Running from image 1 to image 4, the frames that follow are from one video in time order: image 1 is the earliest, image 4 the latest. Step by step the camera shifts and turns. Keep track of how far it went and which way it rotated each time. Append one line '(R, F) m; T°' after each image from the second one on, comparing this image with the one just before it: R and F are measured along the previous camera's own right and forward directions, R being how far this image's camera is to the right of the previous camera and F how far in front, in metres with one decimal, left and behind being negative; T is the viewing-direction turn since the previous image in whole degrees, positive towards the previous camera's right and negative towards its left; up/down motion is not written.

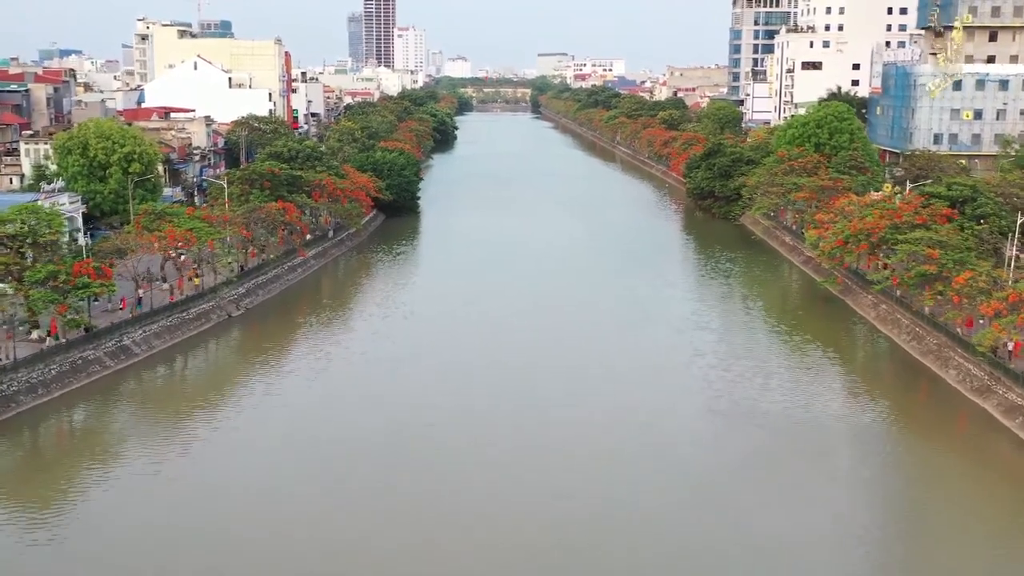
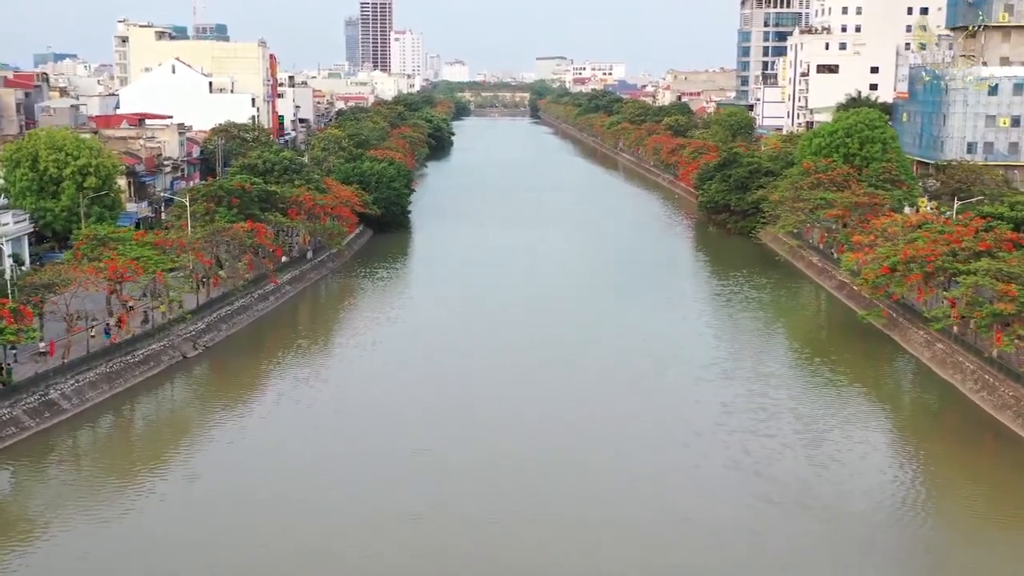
(0.0, +4.5) m; 0°
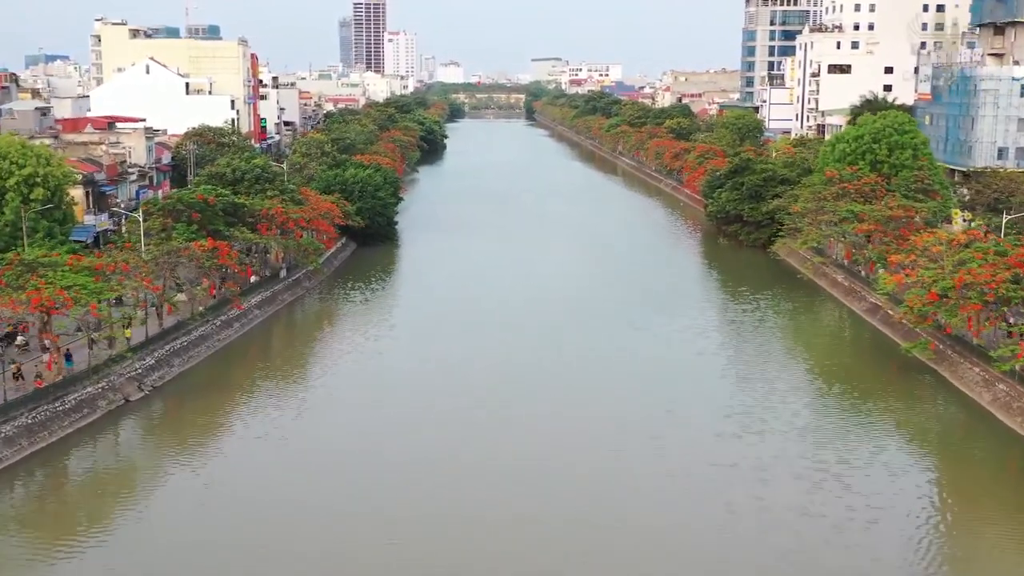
(0.0, +4.0) m; 0°
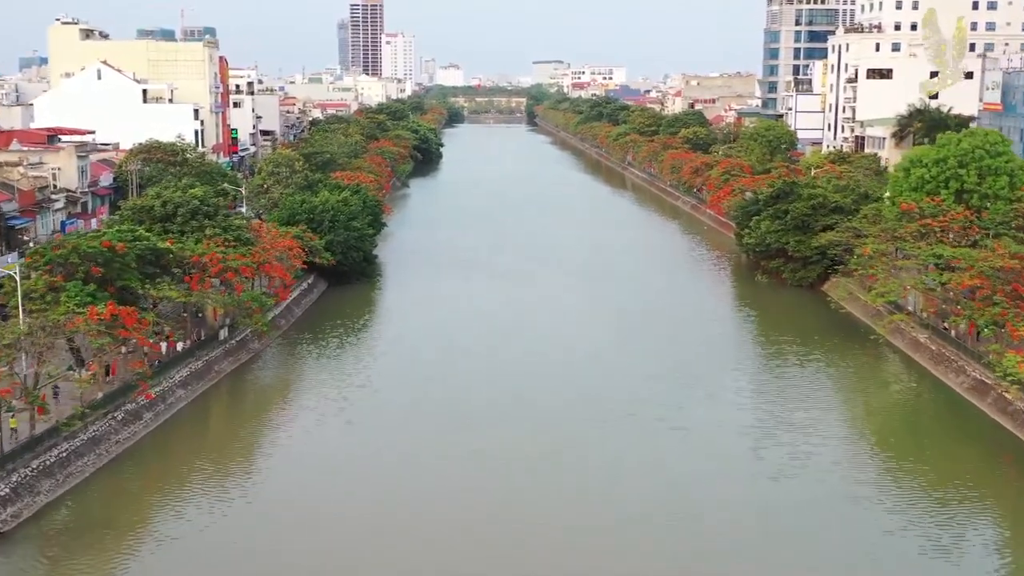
(0.0, +7.9) m; 0°
